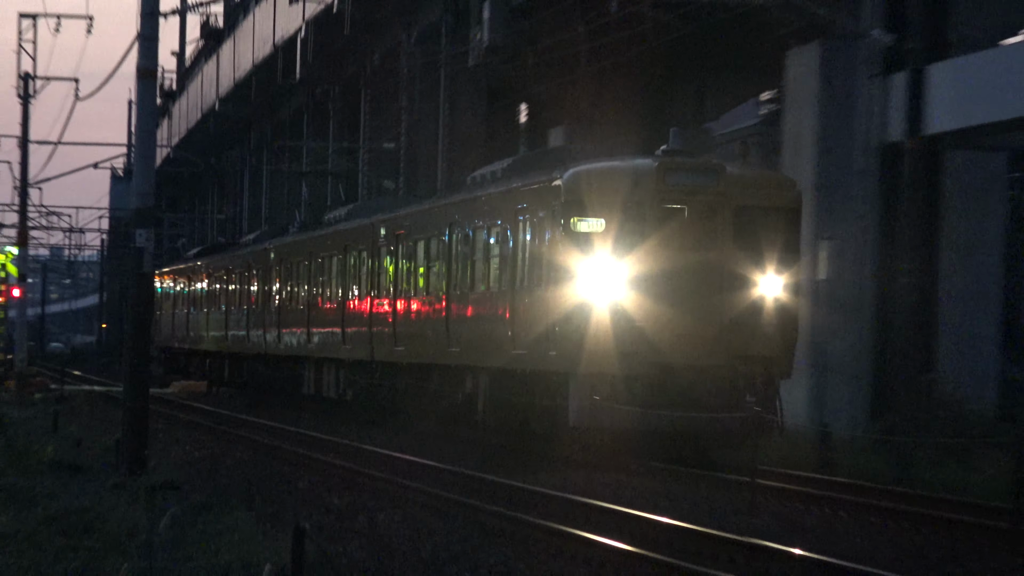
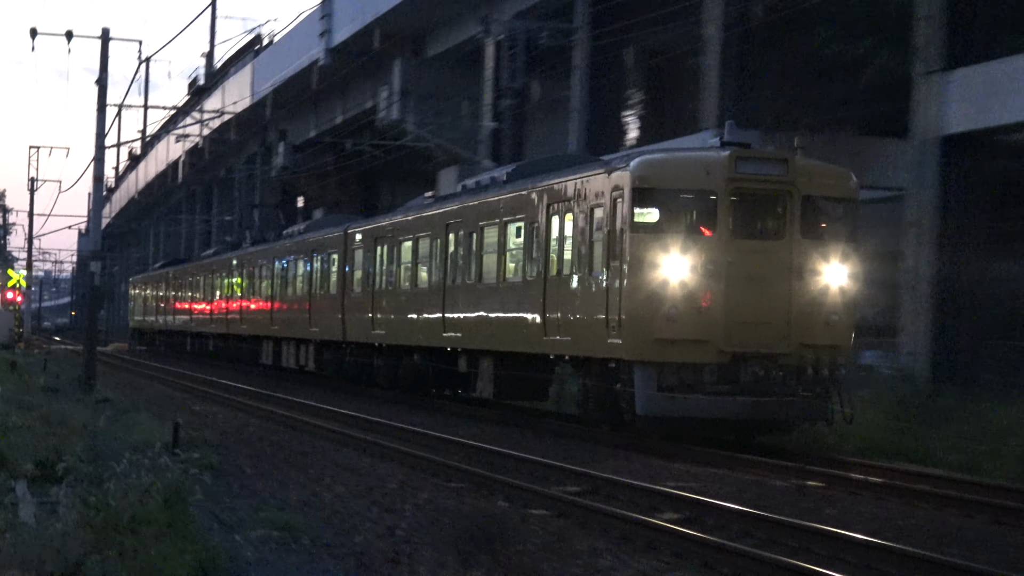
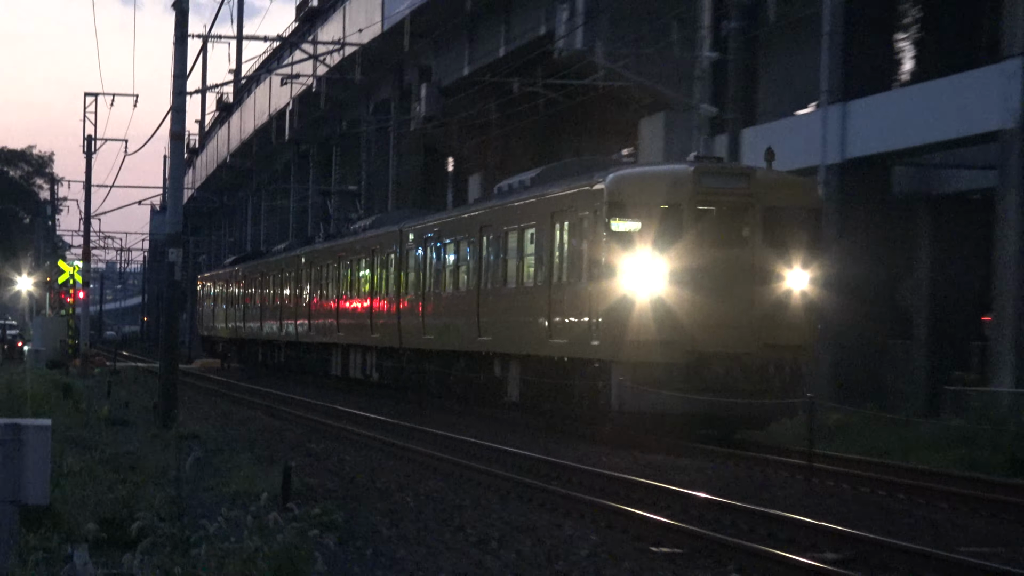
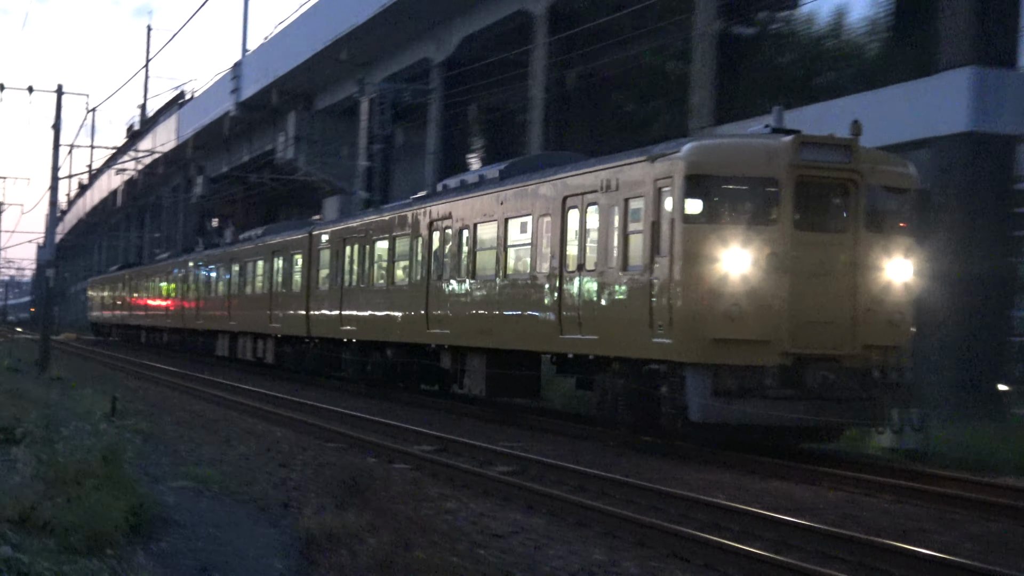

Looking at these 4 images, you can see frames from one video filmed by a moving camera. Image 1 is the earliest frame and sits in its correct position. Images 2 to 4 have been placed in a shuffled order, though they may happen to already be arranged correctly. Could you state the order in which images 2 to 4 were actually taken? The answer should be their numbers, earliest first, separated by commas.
3, 2, 4
